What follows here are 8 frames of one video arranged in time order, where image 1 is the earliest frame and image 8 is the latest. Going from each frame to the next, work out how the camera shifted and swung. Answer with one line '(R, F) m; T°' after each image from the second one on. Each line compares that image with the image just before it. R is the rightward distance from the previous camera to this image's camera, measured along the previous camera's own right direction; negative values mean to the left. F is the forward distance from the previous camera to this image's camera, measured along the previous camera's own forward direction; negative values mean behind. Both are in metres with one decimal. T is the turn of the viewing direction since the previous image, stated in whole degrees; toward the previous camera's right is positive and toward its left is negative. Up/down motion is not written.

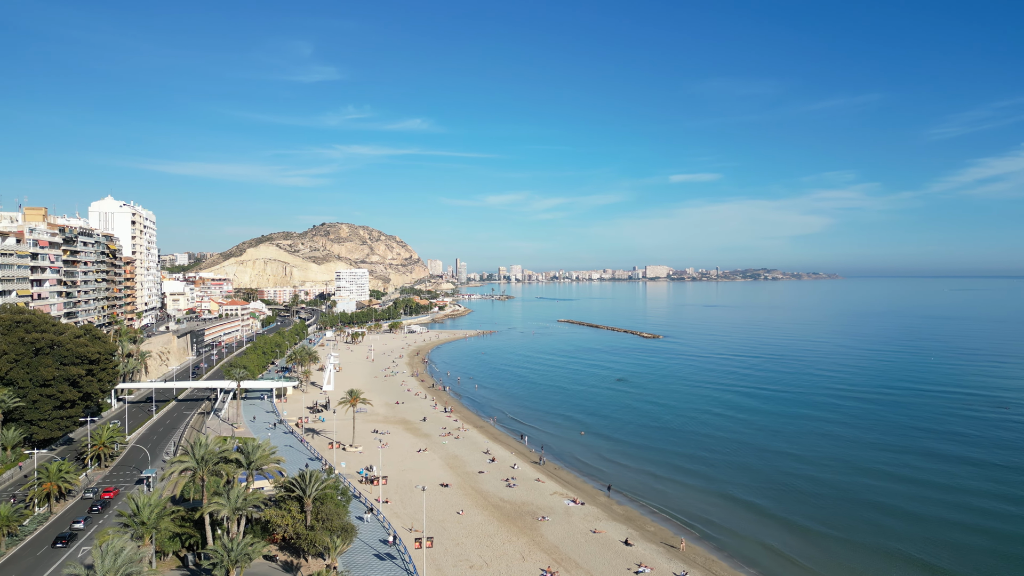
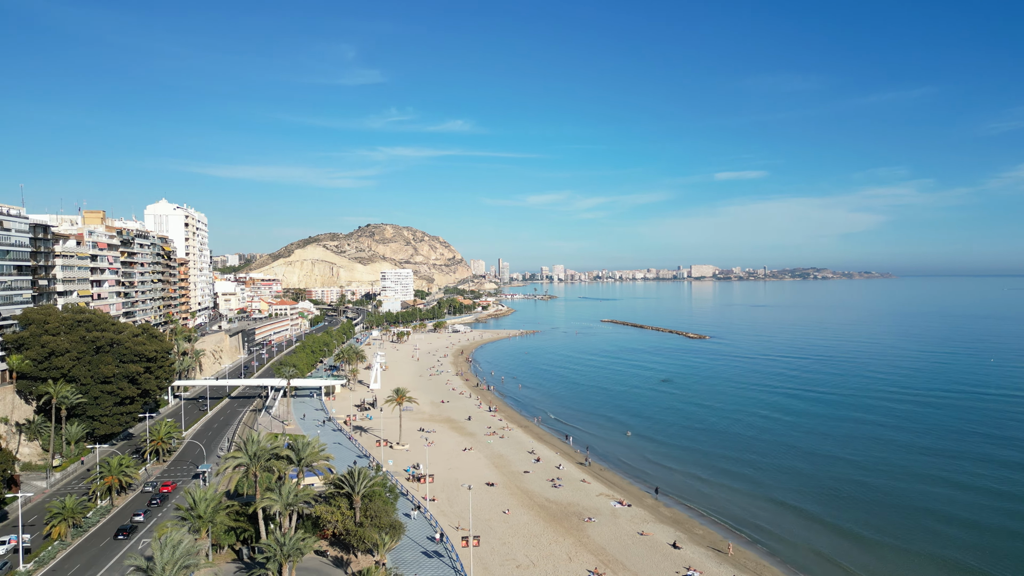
(-0.1, +0.1) m; -3°
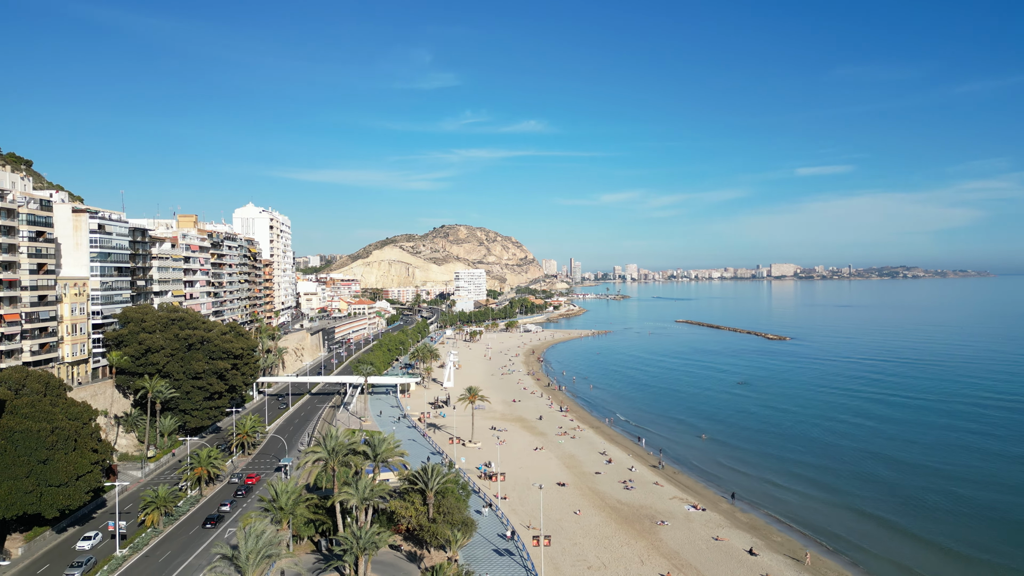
(+0.1, 0.0) m; -6°
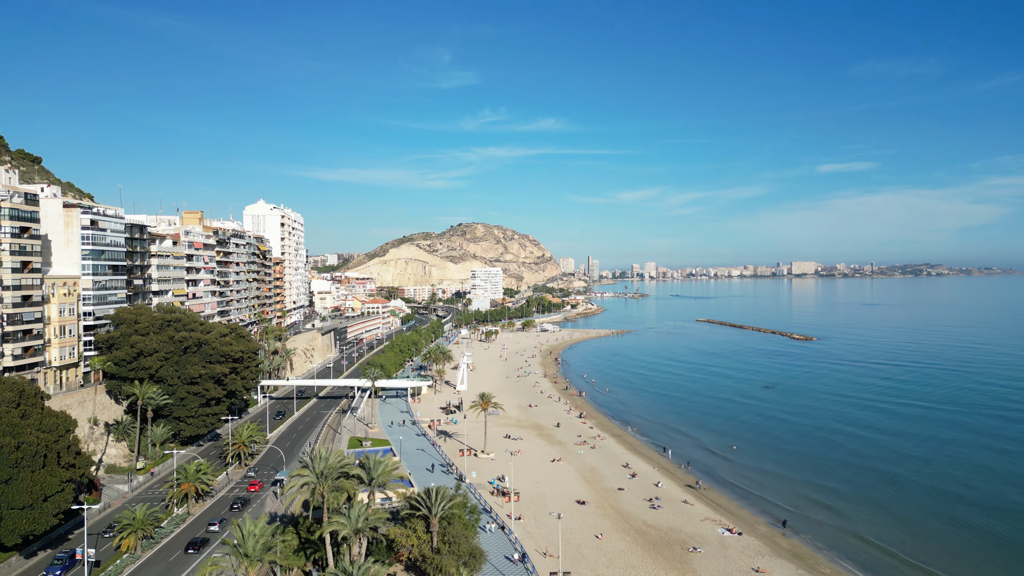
(+0.1, +3.7) m; -1°
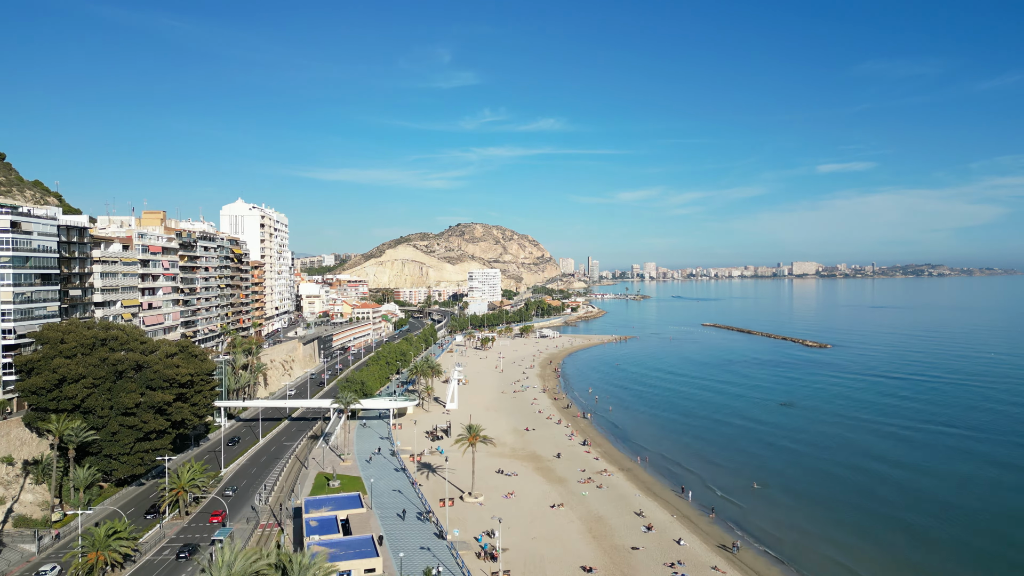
(+0.4, +7.5) m; 0°
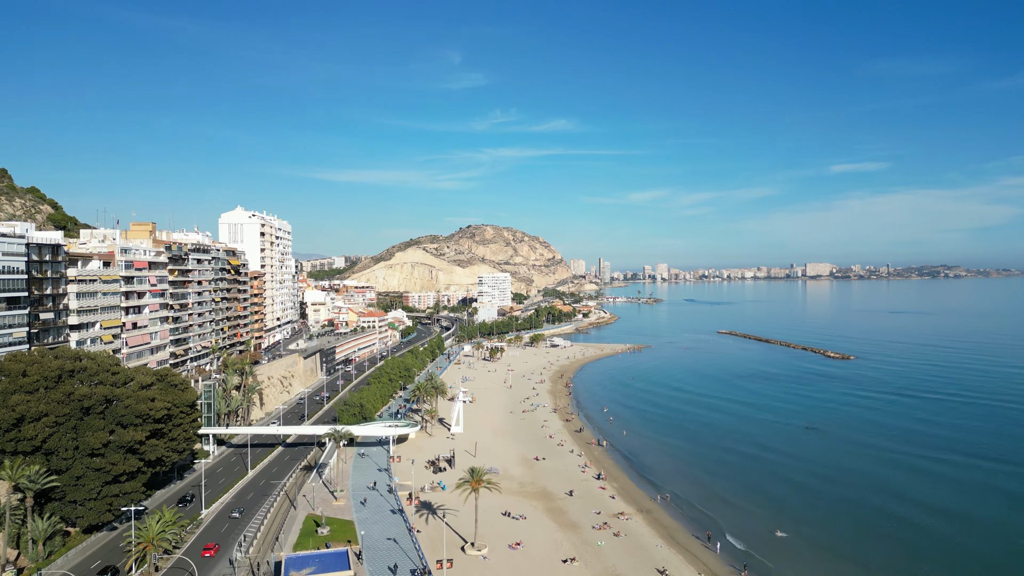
(+0.2, +4.3) m; -1°
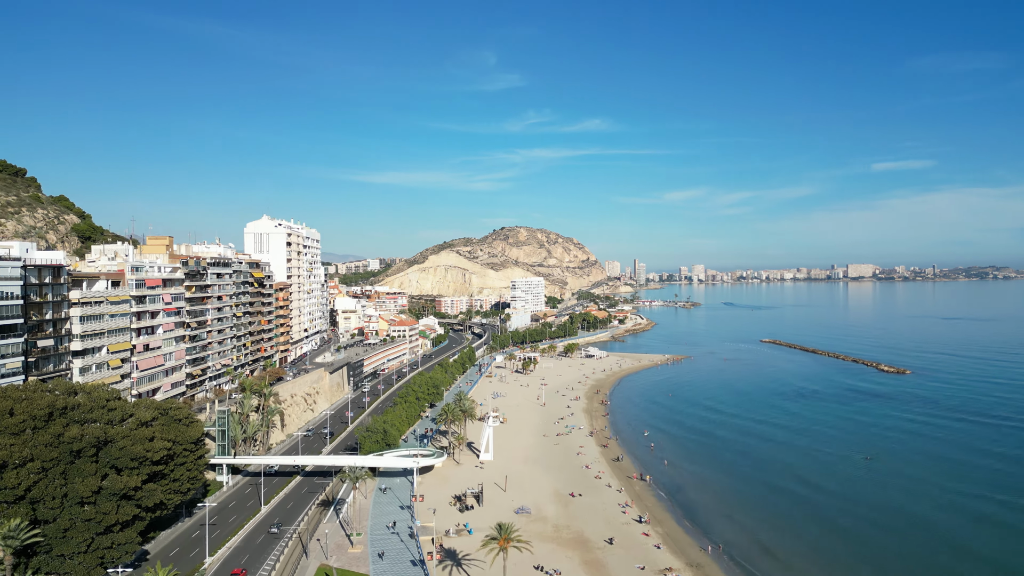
(0.0, +4.6) m; -3°
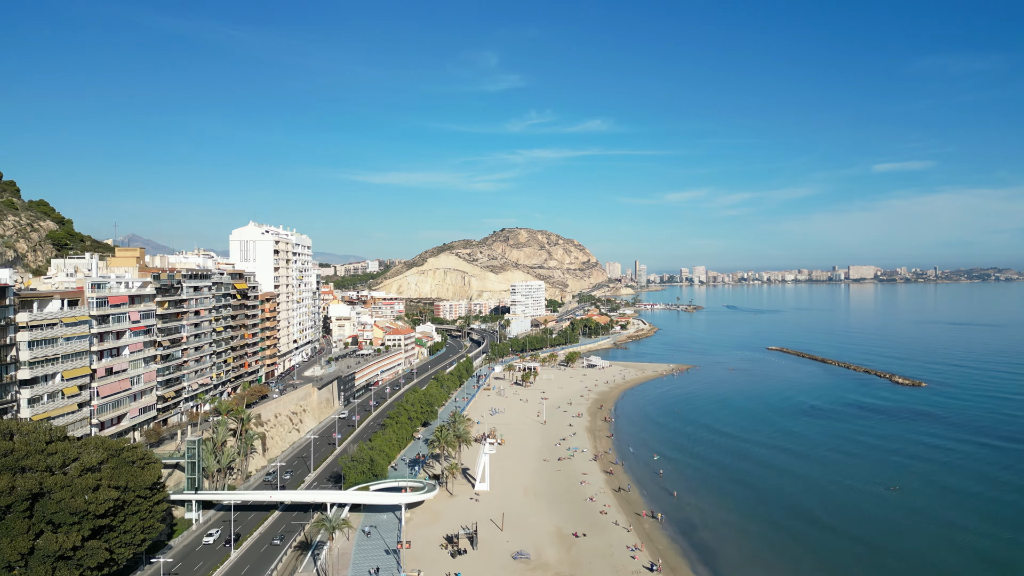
(+0.2, +4.7) m; 0°
